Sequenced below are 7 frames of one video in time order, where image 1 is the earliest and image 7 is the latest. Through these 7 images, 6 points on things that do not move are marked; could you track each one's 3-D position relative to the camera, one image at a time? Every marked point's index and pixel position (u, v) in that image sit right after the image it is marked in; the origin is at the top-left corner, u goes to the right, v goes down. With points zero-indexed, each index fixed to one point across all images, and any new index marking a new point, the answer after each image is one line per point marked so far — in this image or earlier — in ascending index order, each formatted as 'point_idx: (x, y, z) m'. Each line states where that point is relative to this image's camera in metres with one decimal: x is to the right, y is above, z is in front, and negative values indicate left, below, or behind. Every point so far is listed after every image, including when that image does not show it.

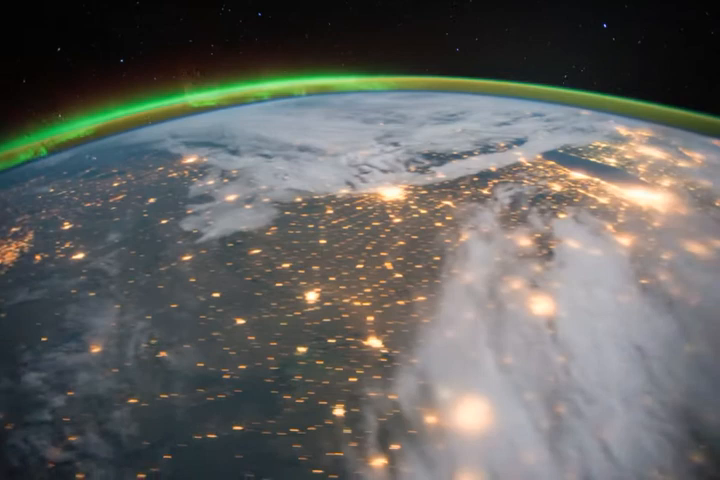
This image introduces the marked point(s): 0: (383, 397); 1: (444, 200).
0: (+0.2, -1.1, +1.0) m
1: (+1.0, +0.5, +1.9) m
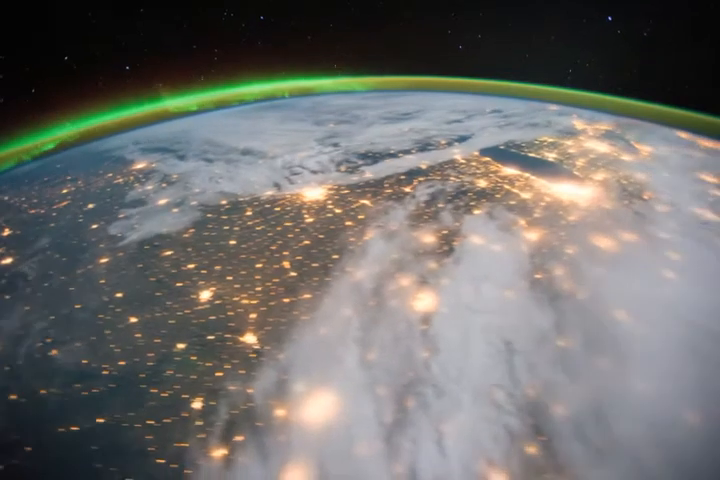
0: (-0.8, -1.1, +1.1) m
1: (0.0, +0.5, +1.9) m
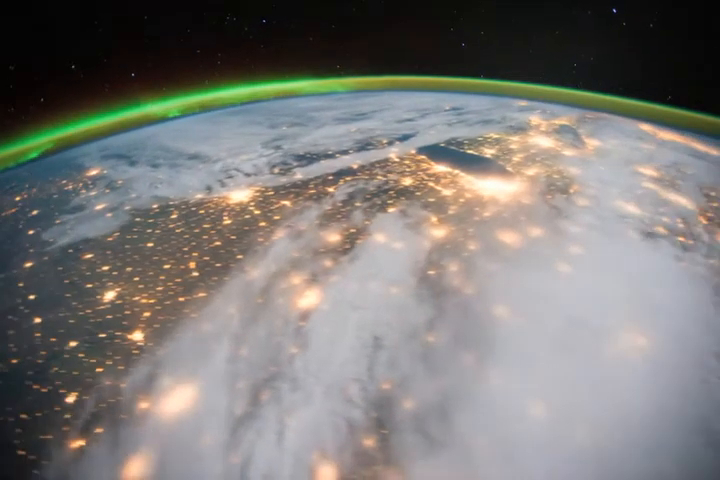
0: (-1.8, -1.1, +1.1) m
1: (-1.0, +0.5, +1.9) m
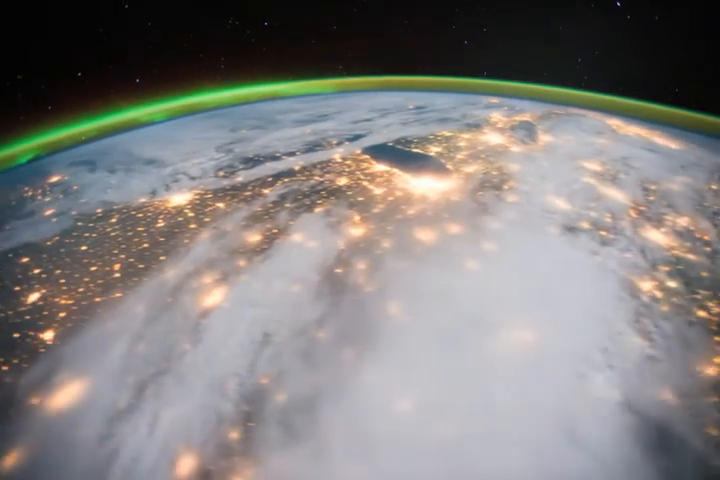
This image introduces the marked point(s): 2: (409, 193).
0: (-2.7, -1.1, +1.2) m
1: (-1.9, +0.5, +2.0) m
2: (+0.6, +0.6, +1.9) m
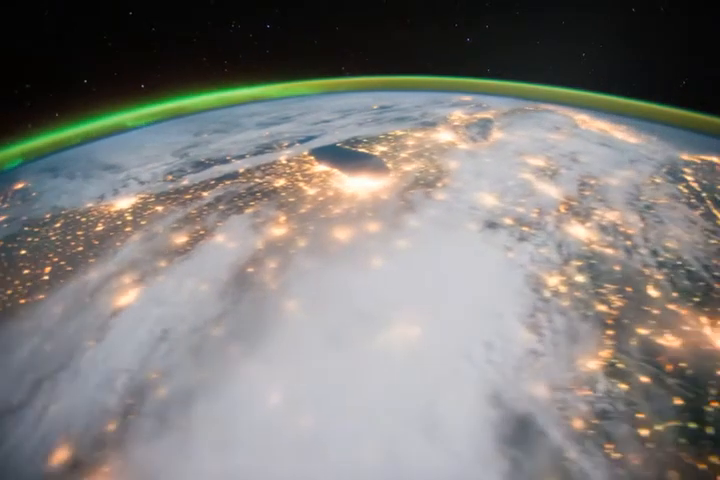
0: (-3.5, -1.1, +1.2) m
1: (-2.7, +0.5, +2.0) m
2: (-0.3, +0.6, +1.9) m
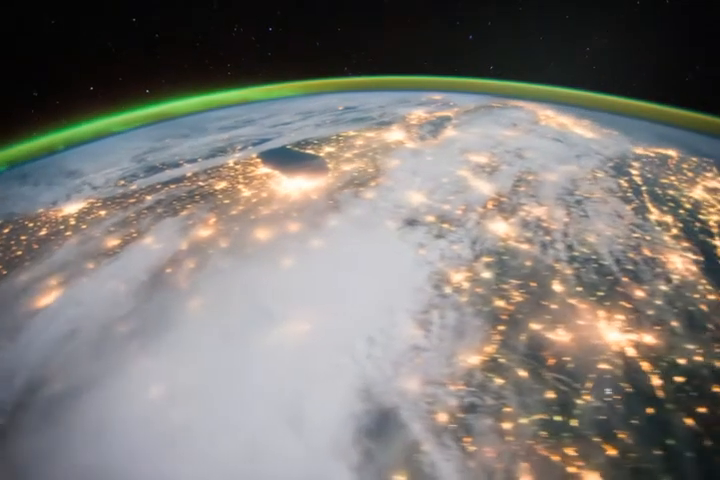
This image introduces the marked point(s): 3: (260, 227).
0: (-4.4, -1.2, +1.3) m
1: (-3.6, +0.4, +2.1) m
2: (-1.1, +0.6, +2.0) m
3: (-1.1, +0.1, +1.7) m
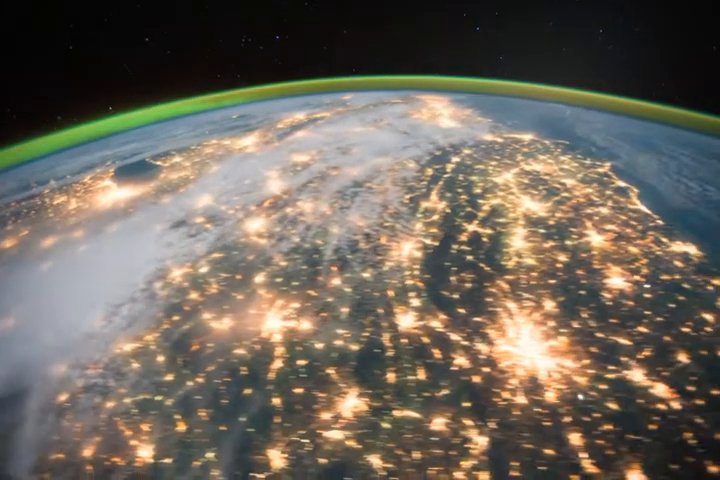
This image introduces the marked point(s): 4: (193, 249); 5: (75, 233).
0: (-7.1, -1.4, +1.6) m
1: (-6.3, +0.2, +2.4) m
2: (-3.9, +0.5, +2.2) m
3: (-3.9, +0.1, +1.9) m
4: (-1.8, 0.0, +1.7) m
5: (-3.5, +0.1, +1.9) m
